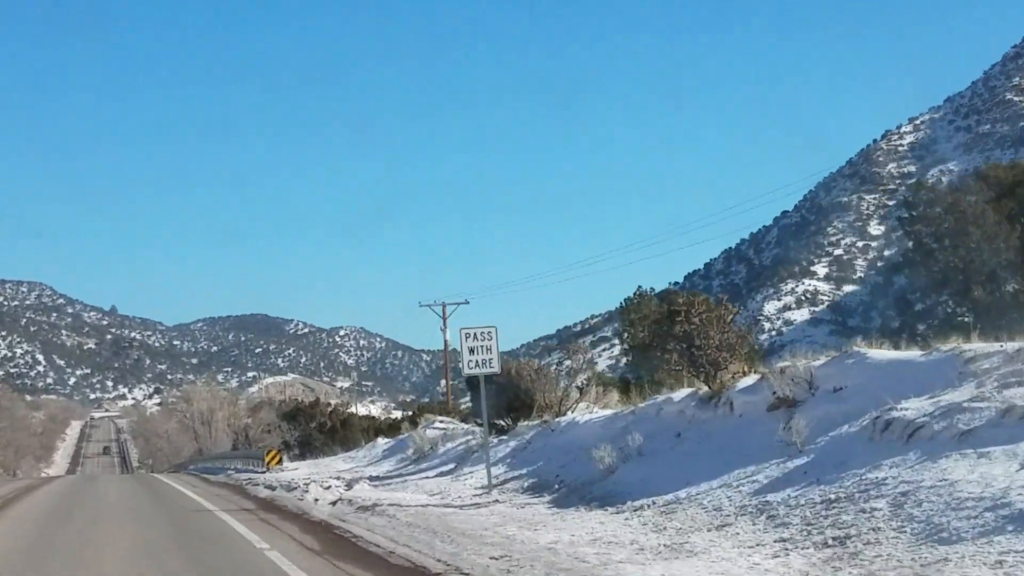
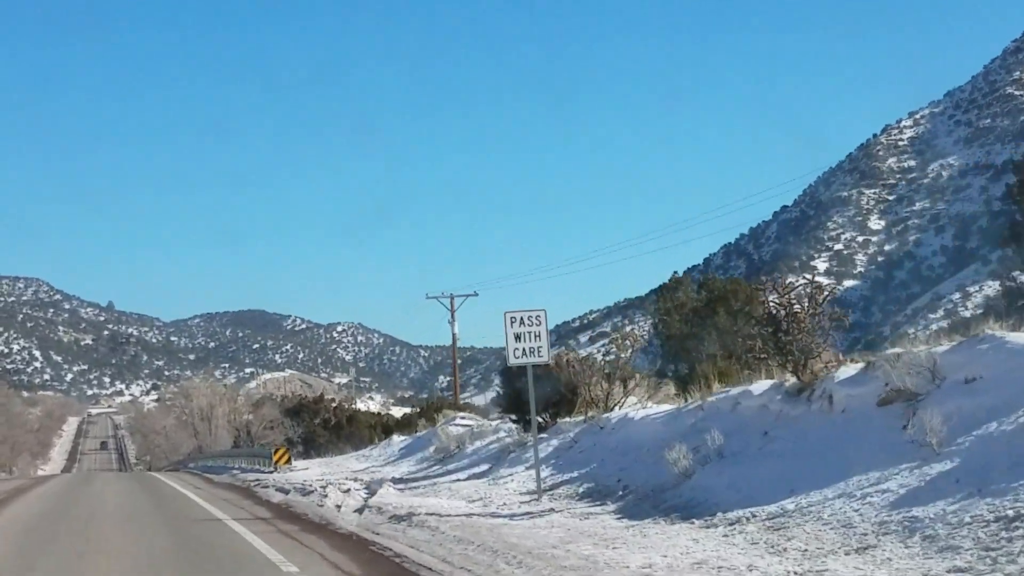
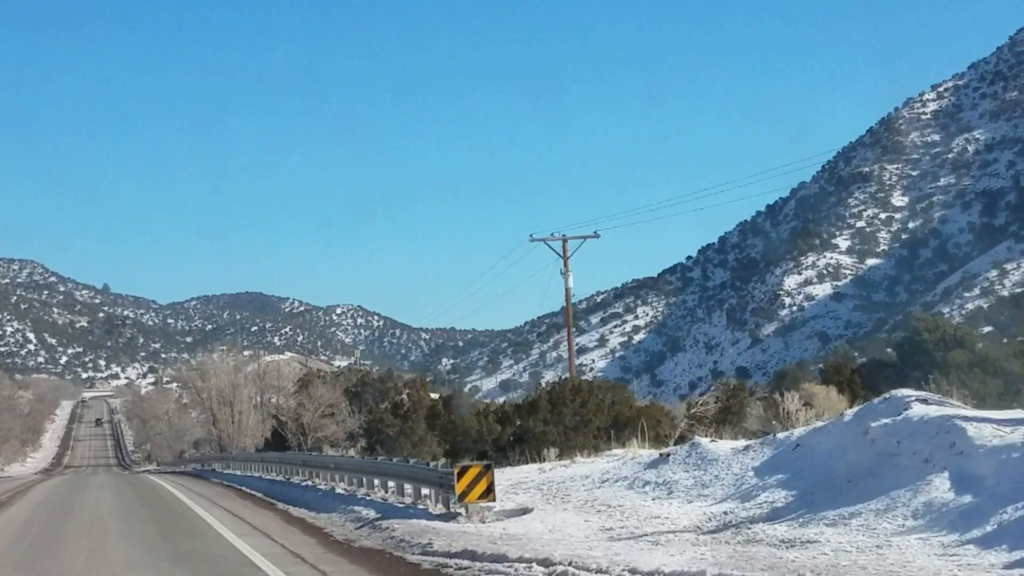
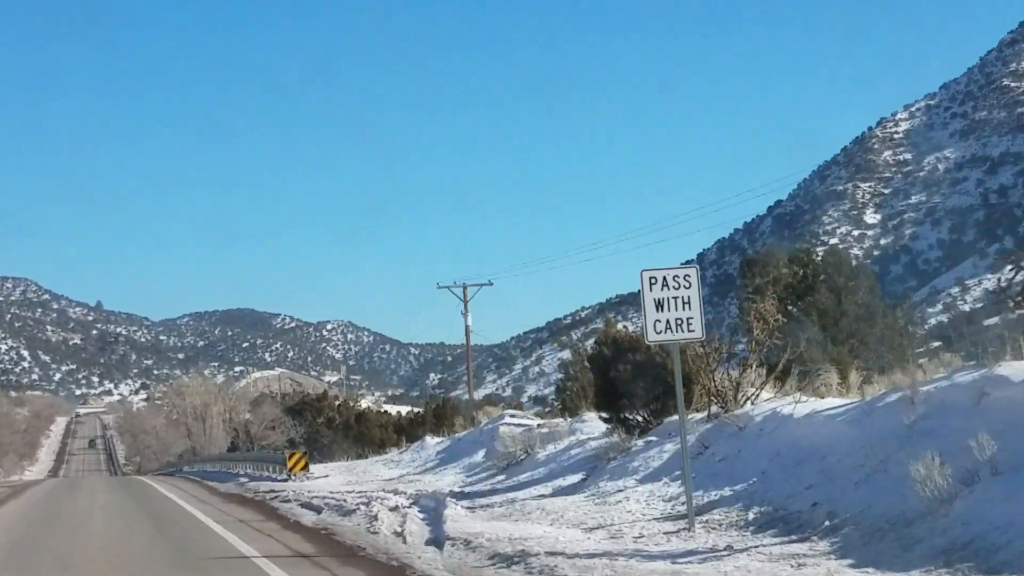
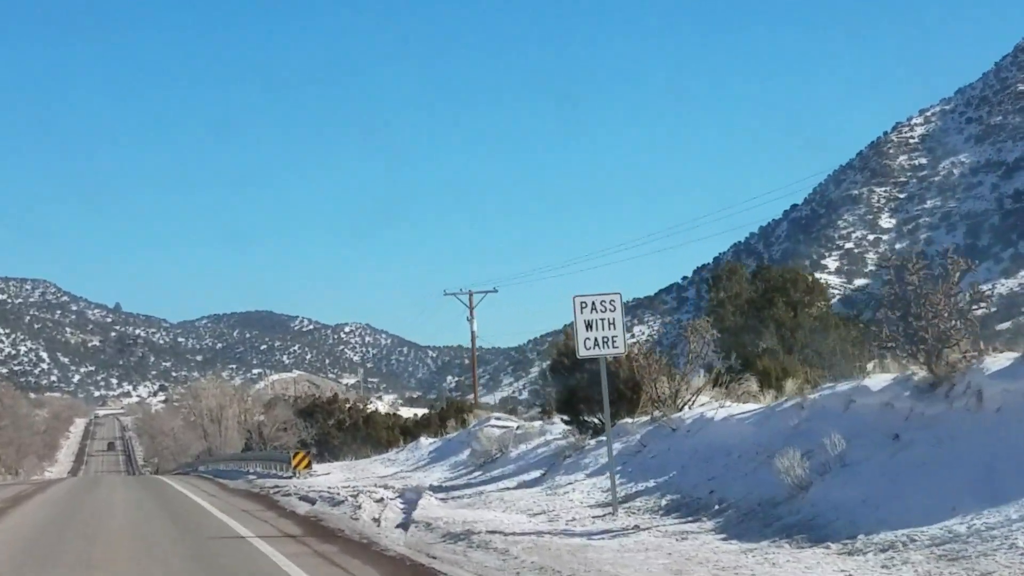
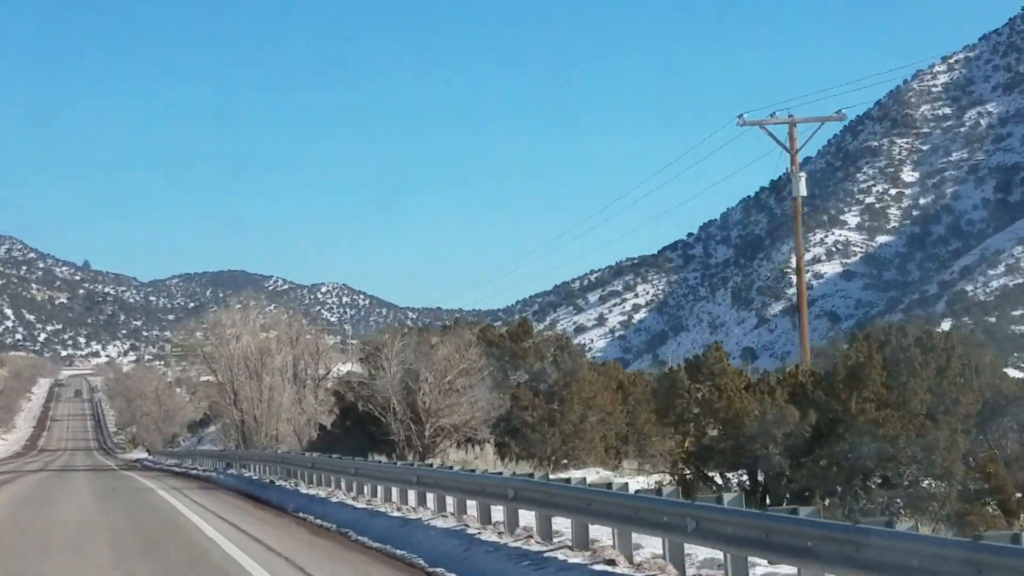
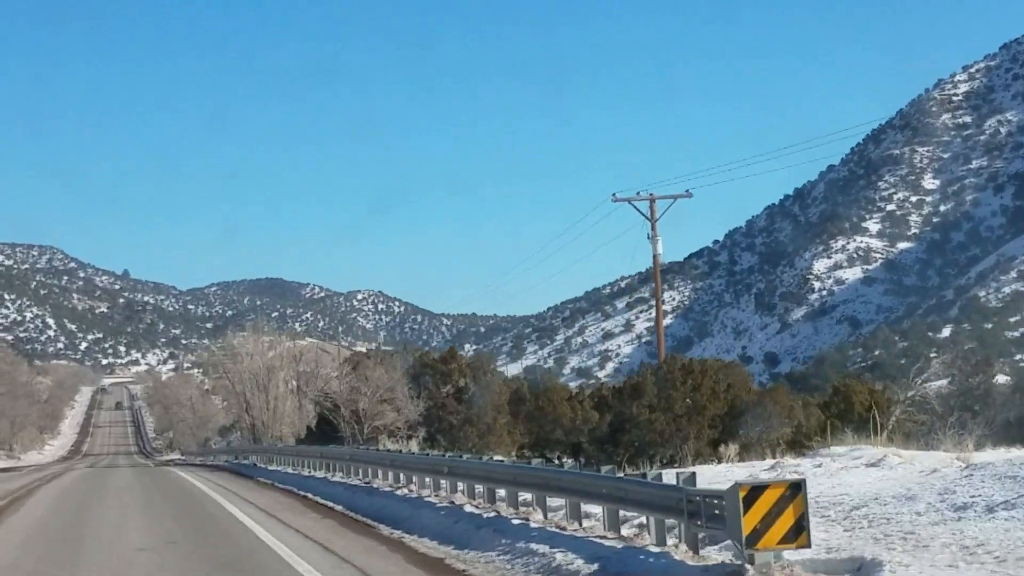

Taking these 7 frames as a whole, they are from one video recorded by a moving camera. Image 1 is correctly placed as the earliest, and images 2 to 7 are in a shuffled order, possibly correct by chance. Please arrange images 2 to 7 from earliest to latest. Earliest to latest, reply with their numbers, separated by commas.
2, 5, 4, 3, 7, 6
